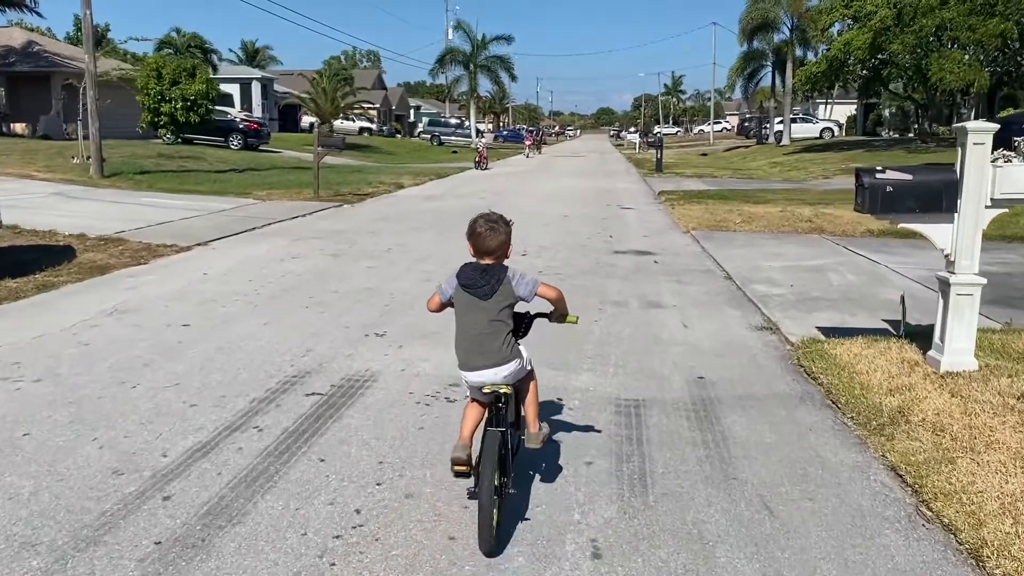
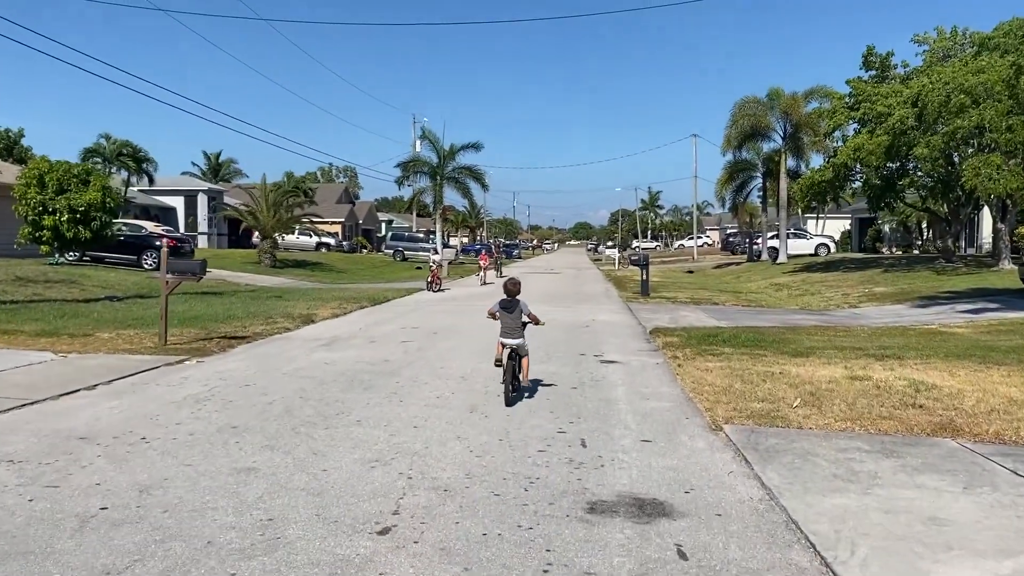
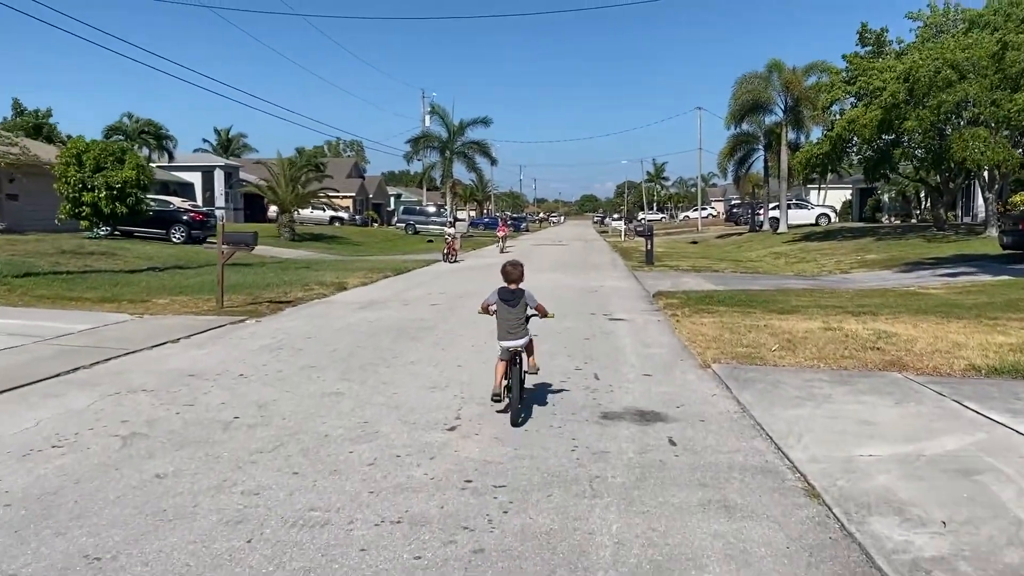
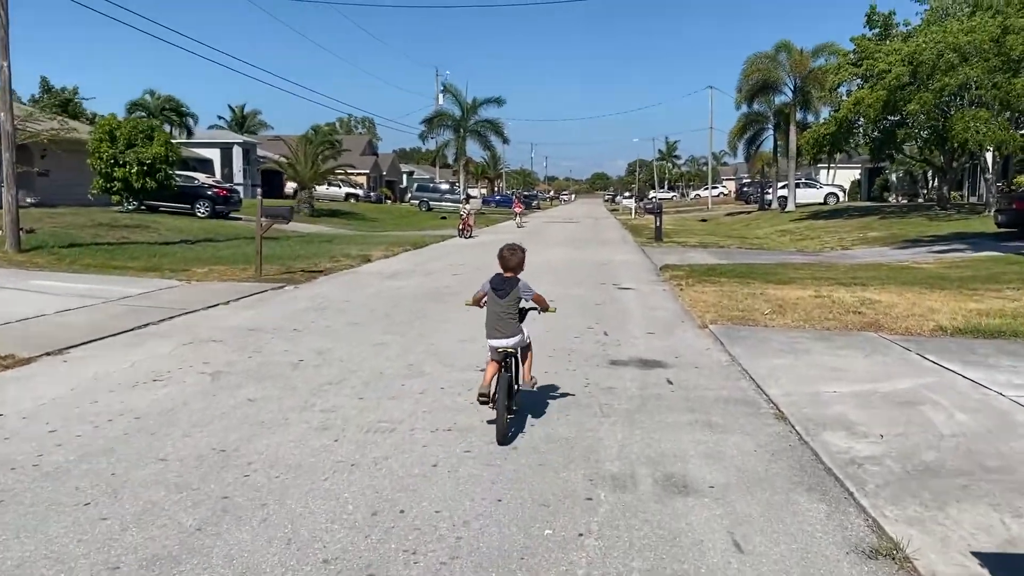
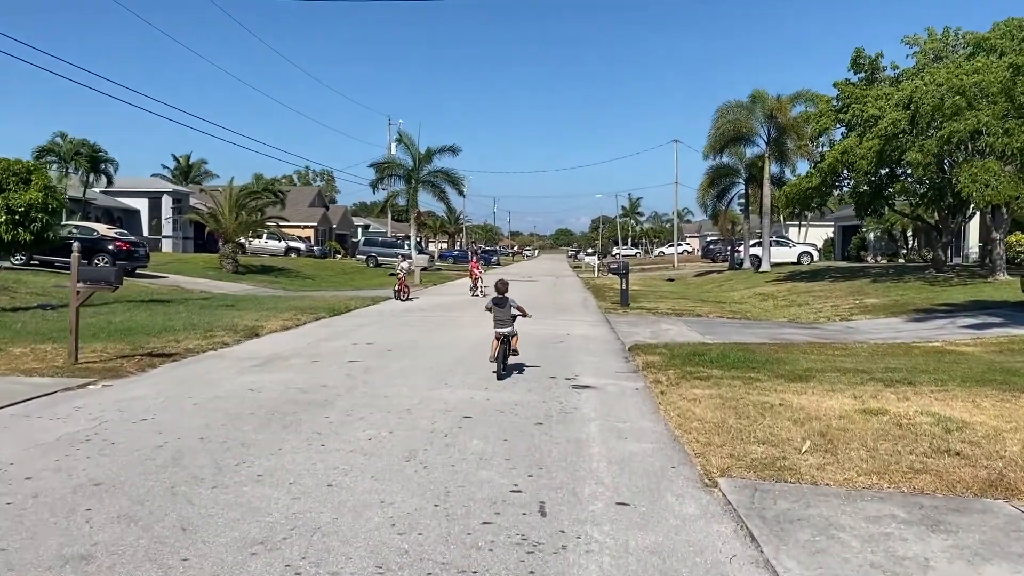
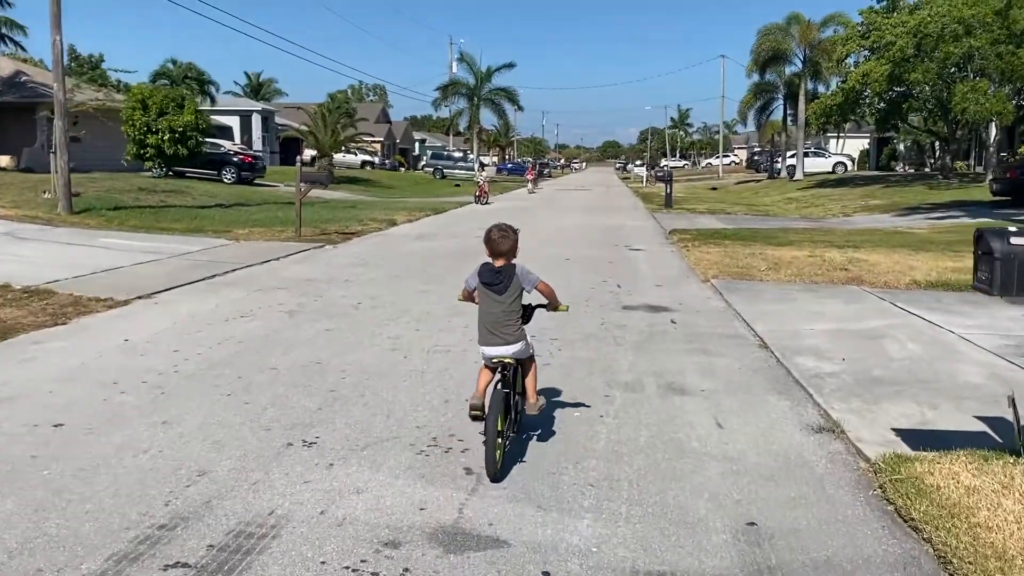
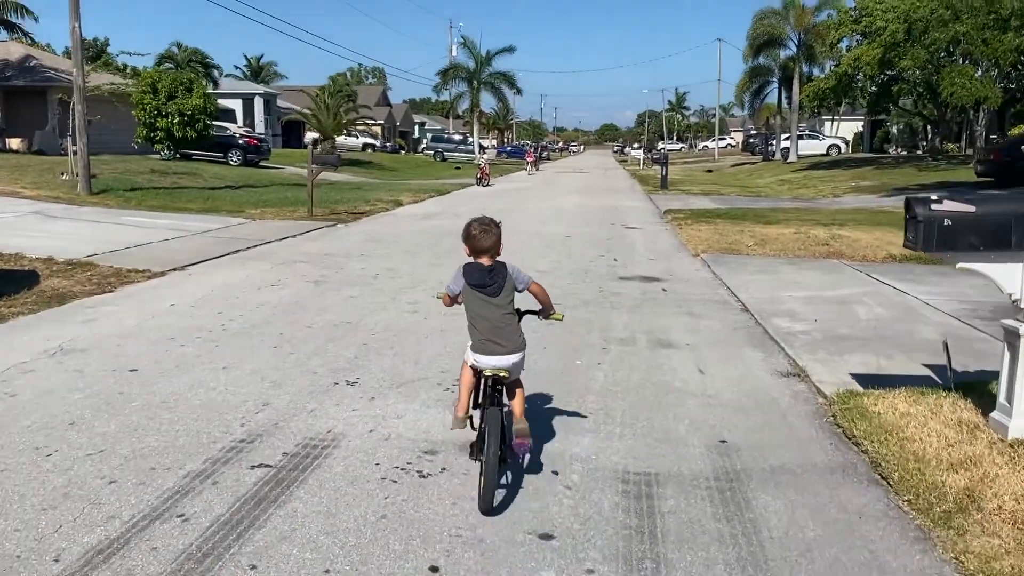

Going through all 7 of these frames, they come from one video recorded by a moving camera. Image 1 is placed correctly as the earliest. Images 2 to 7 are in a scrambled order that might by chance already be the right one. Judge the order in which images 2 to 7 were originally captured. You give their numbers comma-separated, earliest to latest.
7, 6, 4, 3, 2, 5
